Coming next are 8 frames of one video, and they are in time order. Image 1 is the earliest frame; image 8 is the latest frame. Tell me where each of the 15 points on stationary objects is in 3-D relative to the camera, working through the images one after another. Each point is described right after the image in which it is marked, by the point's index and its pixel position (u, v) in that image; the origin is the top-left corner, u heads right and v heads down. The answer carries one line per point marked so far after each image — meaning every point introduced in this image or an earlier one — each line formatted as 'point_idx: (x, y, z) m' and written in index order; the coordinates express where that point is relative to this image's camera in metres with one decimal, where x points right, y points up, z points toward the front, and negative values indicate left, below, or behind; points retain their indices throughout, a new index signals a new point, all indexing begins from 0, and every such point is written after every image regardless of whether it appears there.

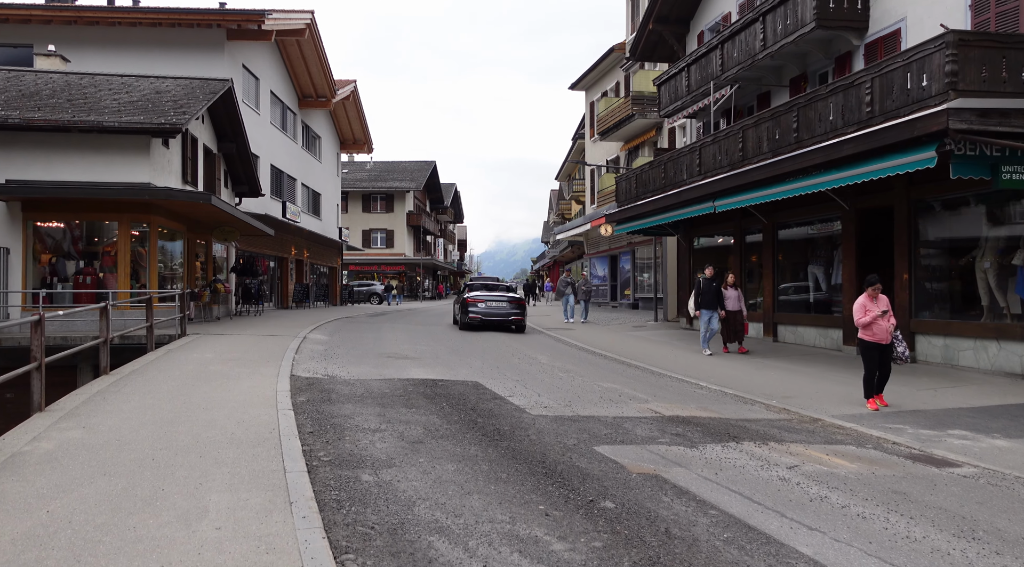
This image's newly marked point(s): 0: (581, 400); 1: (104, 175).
0: (+0.9, -1.5, +9.1) m
1: (-9.0, +2.4, +15.5) m
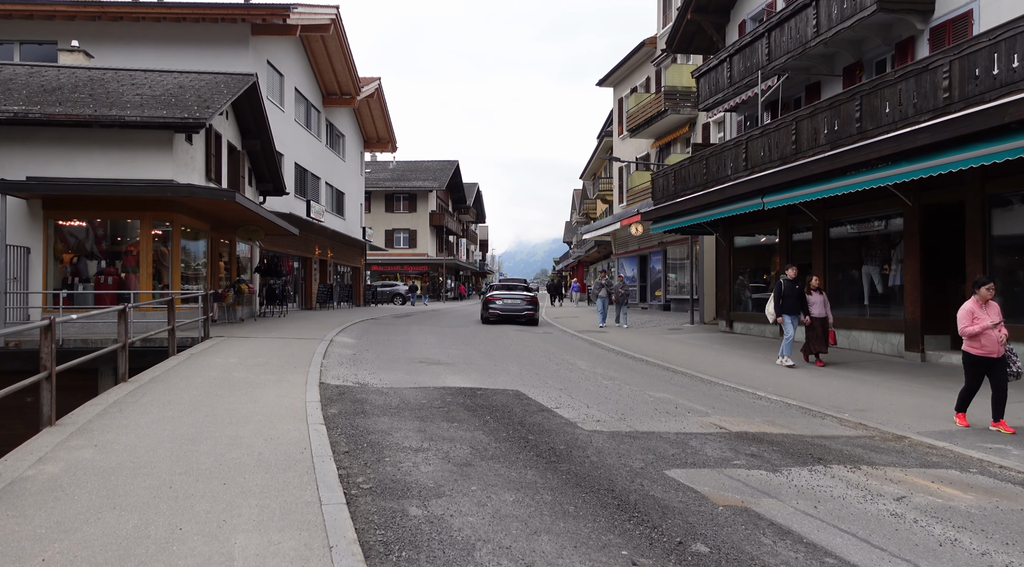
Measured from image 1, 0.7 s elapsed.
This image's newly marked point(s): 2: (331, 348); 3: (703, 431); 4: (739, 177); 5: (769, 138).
0: (+1.5, -1.5, +8.4) m
1: (-8.3, +2.4, +15.0) m
2: (-3.4, -1.2, +13.4) m
3: (+2.1, -1.6, +7.6) m
4: (+5.1, +2.3, +15.6) m
5: (+5.3, +3.0, +14.6) m
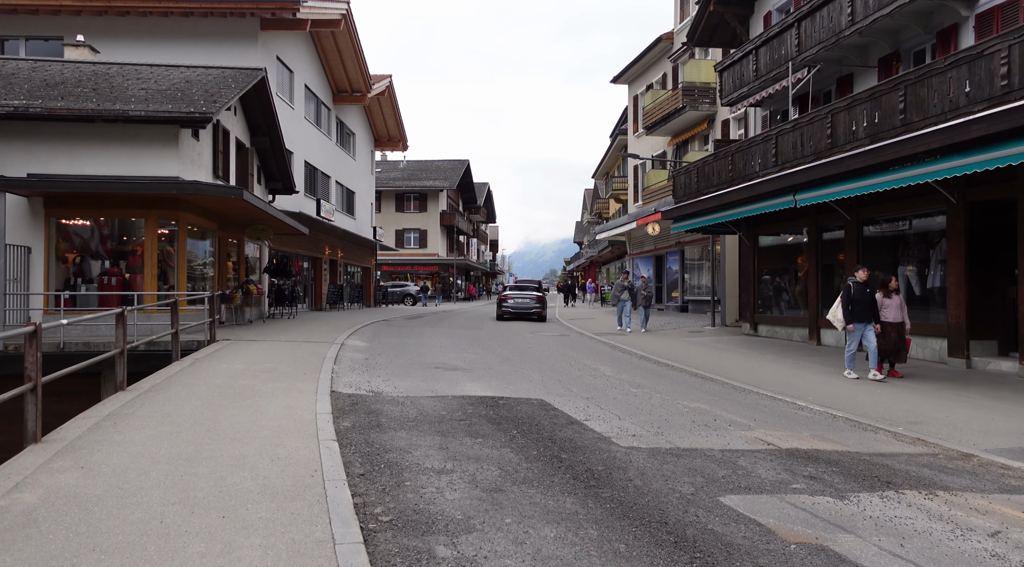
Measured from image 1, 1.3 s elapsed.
0: (+1.8, -1.6, +7.7) m
1: (-7.9, +2.4, +14.5) m
2: (-3.1, -1.3, +12.8) m
3: (+2.3, -1.6, +6.9) m
4: (+5.4, +2.3, +14.9) m
5: (+5.7, +3.0, +13.9) m
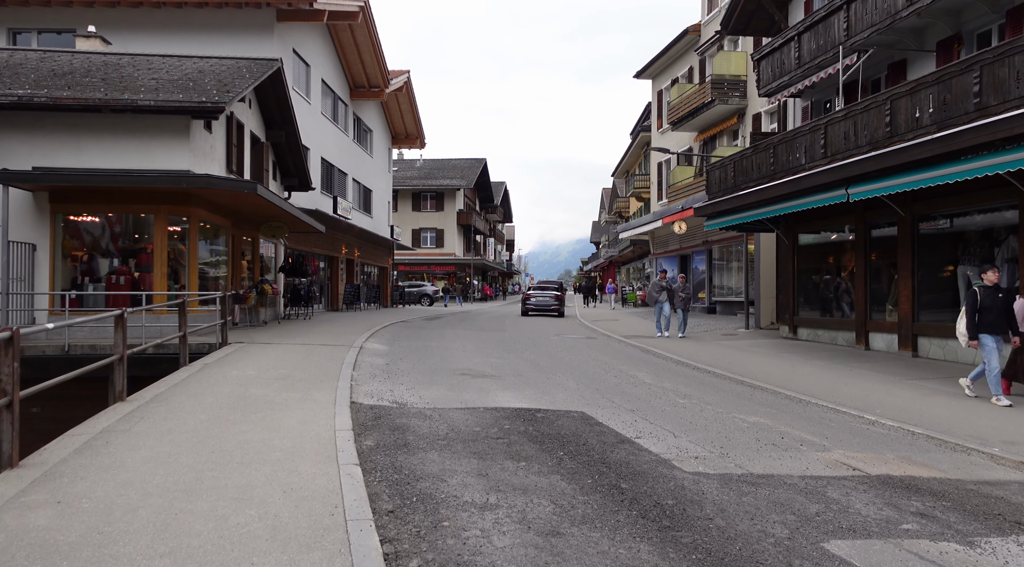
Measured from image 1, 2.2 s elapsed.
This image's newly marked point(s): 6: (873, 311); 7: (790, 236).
0: (+2.2, -1.6, +6.8) m
1: (-7.3, +2.4, +13.8) m
2: (-2.6, -1.3, +12.0) m
3: (+2.7, -1.6, +6.0) m
4: (+6.0, +2.3, +13.9) m
5: (+6.2, +3.0, +12.9) m
6: (+7.8, -0.6, +15.2) m
7: (+7.3, +1.2, +18.4) m
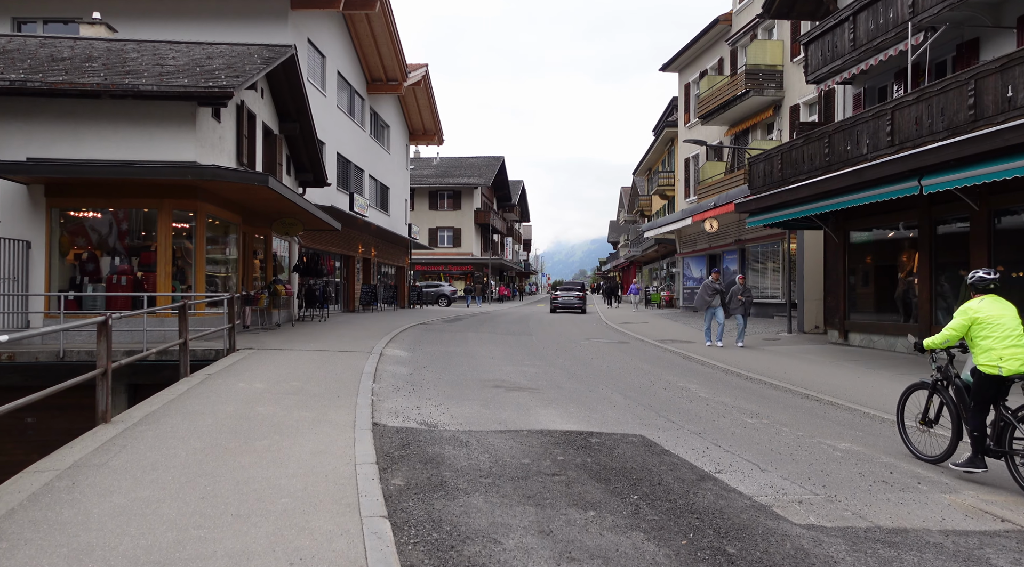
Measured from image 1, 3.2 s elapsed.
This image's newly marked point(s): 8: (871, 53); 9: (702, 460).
0: (+2.6, -1.6, +5.6) m
1: (-6.7, +2.4, +12.7) m
2: (-2.0, -1.3, +10.8) m
3: (+3.2, -1.6, +4.8) m
4: (+6.6, +2.3, +12.6) m
5: (+6.8, +2.9, +11.6) m
6: (+8.4, -0.6, +13.8) m
7: (+7.9, +1.2, +17.1) m
8: (+7.6, +4.8, +14.8) m
9: (+1.7, -1.5, +6.1) m
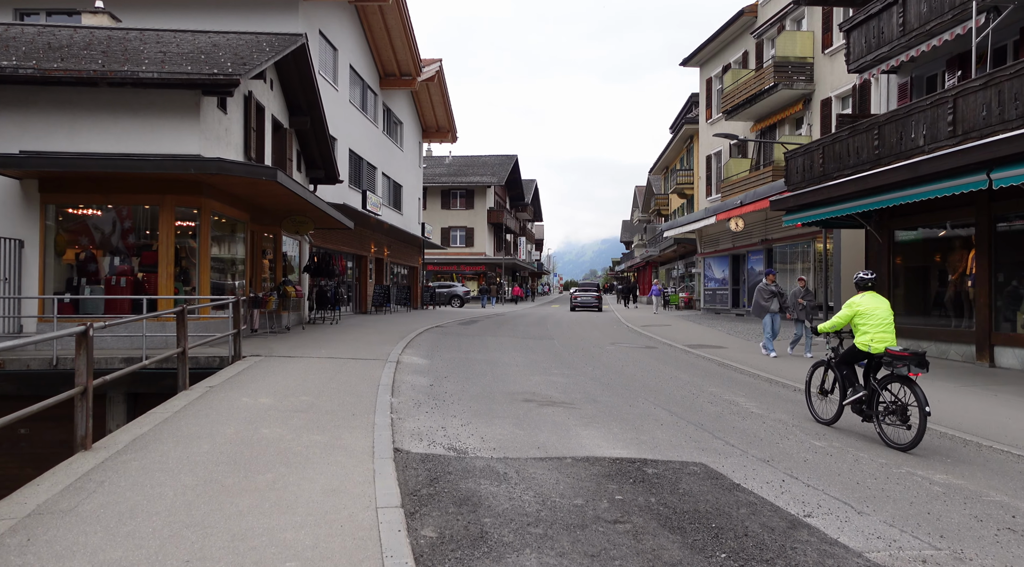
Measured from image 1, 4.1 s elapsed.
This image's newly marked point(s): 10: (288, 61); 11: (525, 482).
0: (+3.0, -1.6, +4.6) m
1: (-6.3, +2.4, +11.9) m
2: (-1.6, -1.3, +10.0) m
3: (+3.5, -1.7, +3.8) m
4: (+7.1, +2.2, +11.6) m
5: (+7.2, +2.9, +10.5) m
6: (+8.8, -0.7, +12.8) m
7: (+8.5, +1.1, +16.1) m
8: (+8.0, +4.8, +13.7) m
9: (+2.0, -1.6, +5.1) m
10: (-5.3, +5.2, +16.5) m
11: (+0.1, -1.5, +5.2) m
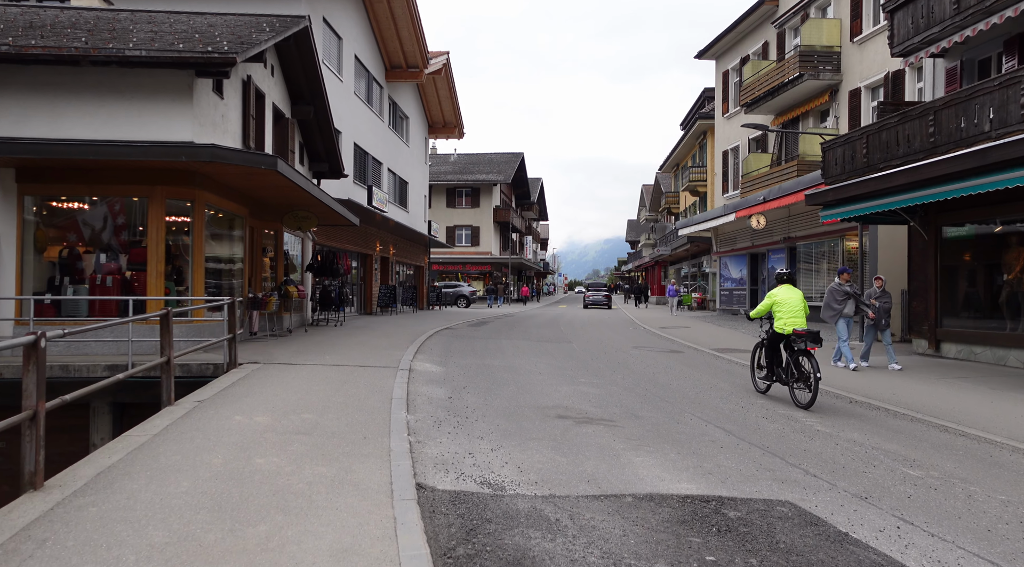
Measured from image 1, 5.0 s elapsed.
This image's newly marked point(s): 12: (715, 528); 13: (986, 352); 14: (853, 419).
0: (+3.3, -1.6, +3.5) m
1: (-5.9, +2.4, +10.8) m
2: (-1.3, -1.3, +8.9) m
3: (+3.8, -1.7, +2.7) m
4: (+7.4, +2.2, +10.5) m
5: (+7.6, +2.9, +9.4) m
6: (+9.2, -0.7, +11.7) m
7: (+8.8, +1.1, +15.0) m
8: (+8.4, +4.8, +12.6) m
9: (+2.3, -1.6, +4.1) m
10: (-4.9, +5.2, +15.5) m
11: (+0.4, -1.5, +4.1) m
12: (+1.3, -1.5, +4.4) m
13: (+9.0, -1.3, +13.3) m
14: (+4.1, -1.6, +8.4) m
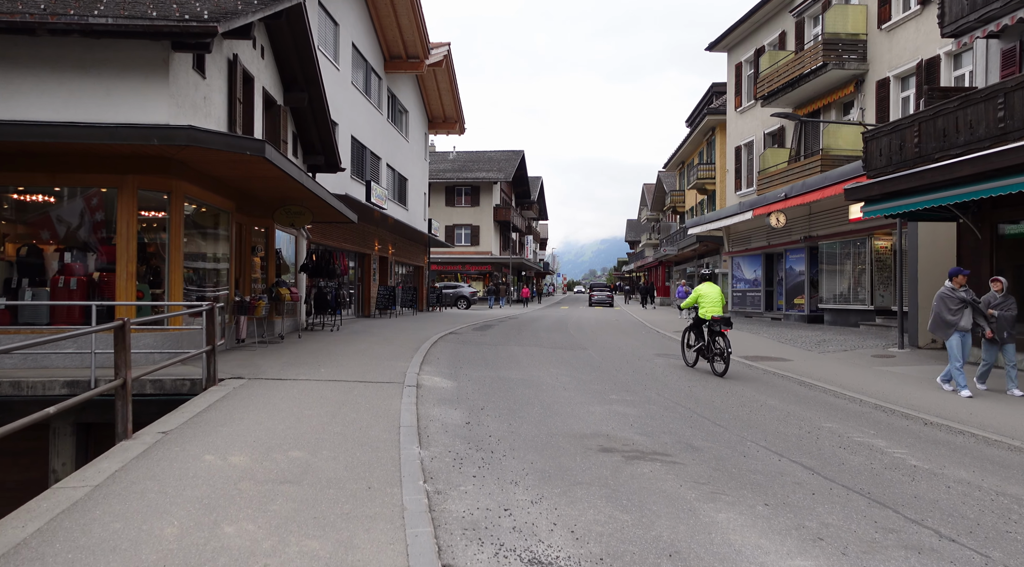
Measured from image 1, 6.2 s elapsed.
0: (+3.6, -1.7, +2.2) m
1: (-5.6, +2.3, +9.5) m
2: (-1.0, -1.3, +7.5) m
3: (+4.1, -1.7, +1.4) m
4: (+7.7, +2.2, +9.2) m
5: (+7.9, +2.8, +8.1) m
6: (+9.5, -0.7, +10.4) m
7: (+9.1, +1.1, +13.7) m
8: (+8.7, +4.7, +11.3) m
9: (+2.6, -1.6, +2.7) m
10: (-4.6, +5.2, +14.1) m
11: (+0.7, -1.5, +2.8) m
12: (+1.6, -1.5, +3.0) m
13: (+9.3, -1.3, +12.0) m
14: (+4.4, -1.7, +7.1) m
